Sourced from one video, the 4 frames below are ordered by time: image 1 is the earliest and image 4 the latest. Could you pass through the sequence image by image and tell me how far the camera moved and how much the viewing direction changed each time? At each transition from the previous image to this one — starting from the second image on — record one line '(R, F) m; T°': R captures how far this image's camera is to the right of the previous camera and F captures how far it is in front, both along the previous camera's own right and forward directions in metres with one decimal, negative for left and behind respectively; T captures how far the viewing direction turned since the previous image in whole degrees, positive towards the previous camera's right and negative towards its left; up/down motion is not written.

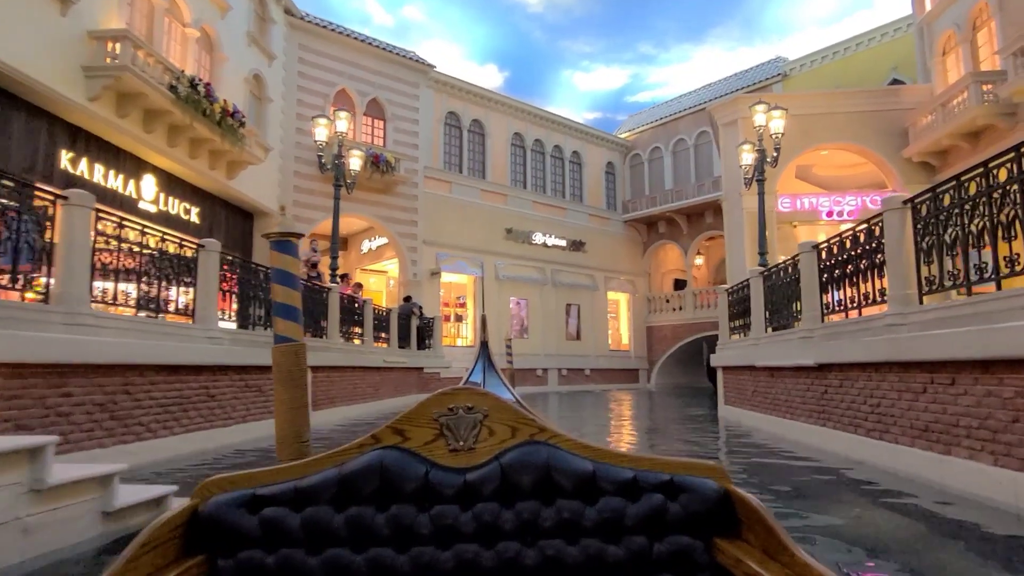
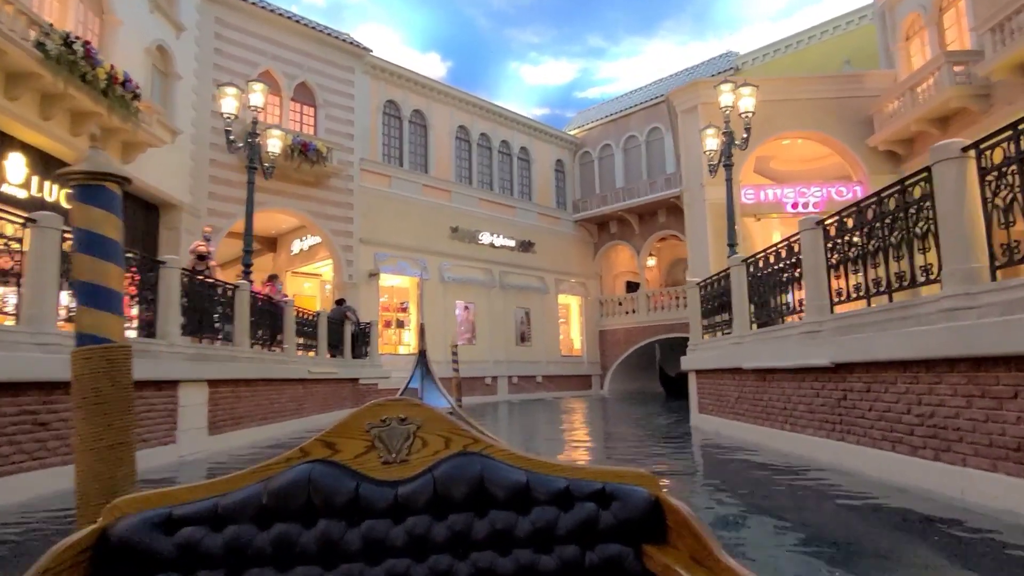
(+0.1, +1.4) m; +5°
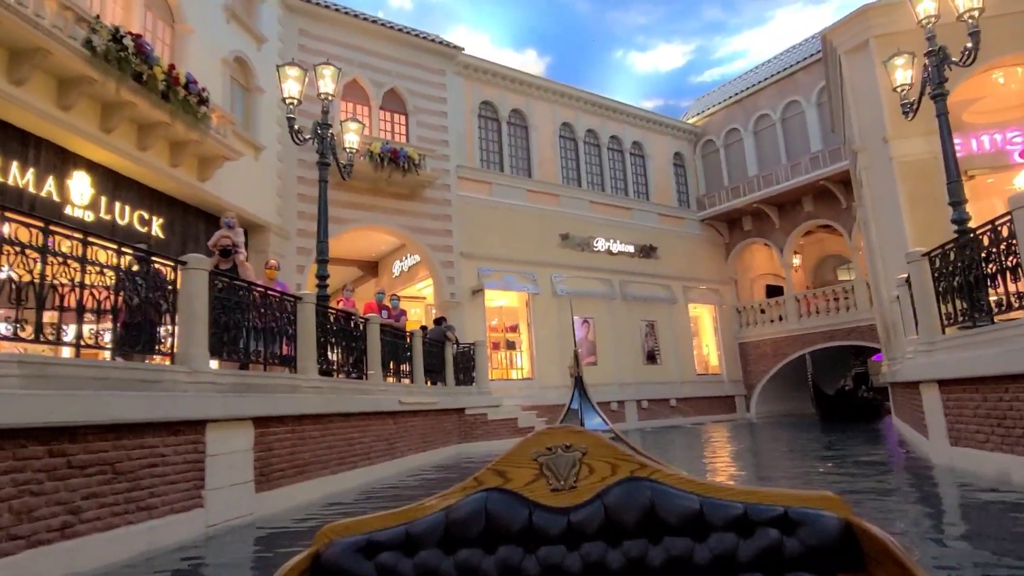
(-0.3, +2.3) m; -10°
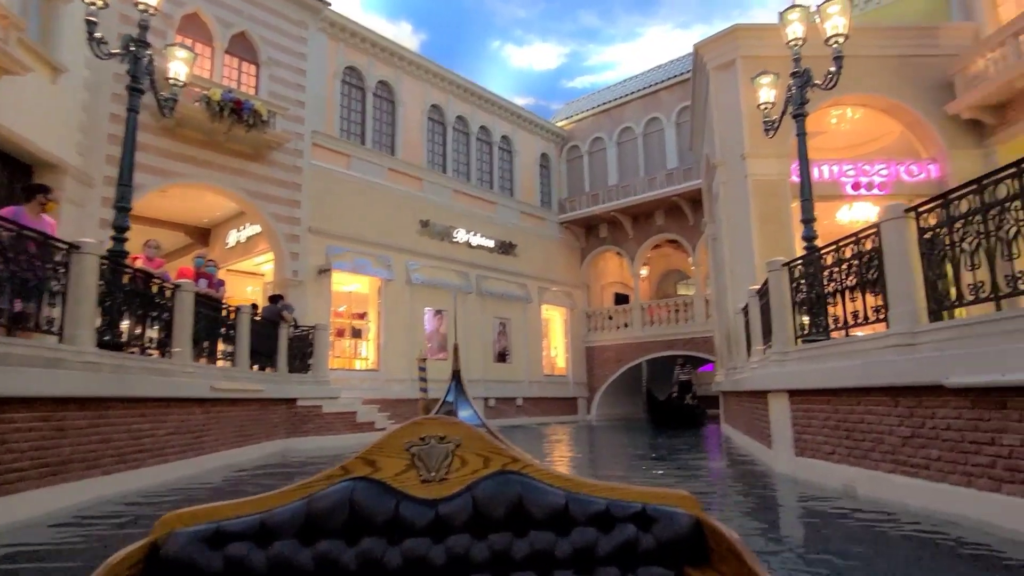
(+0.1, +0.8) m; +14°
